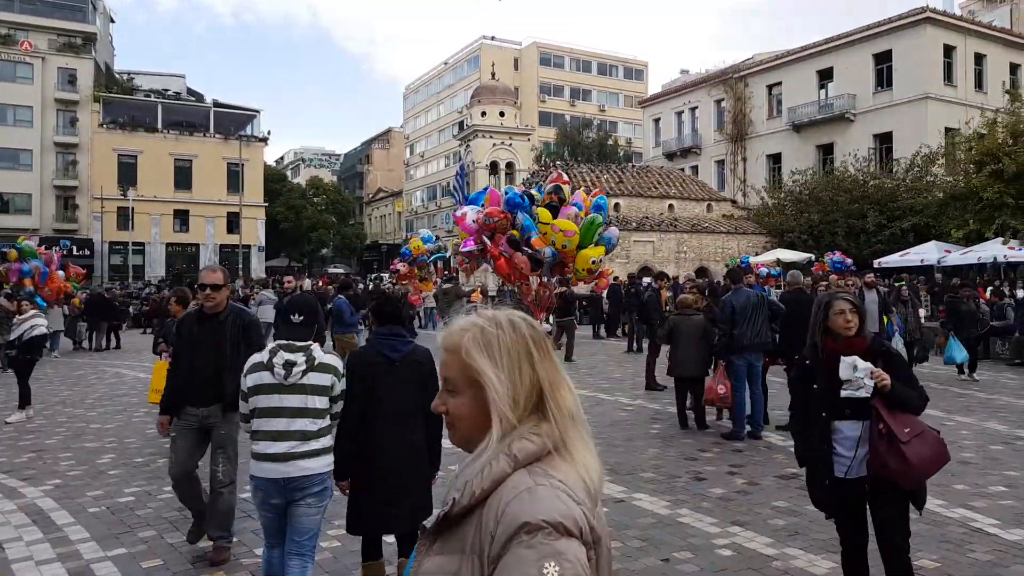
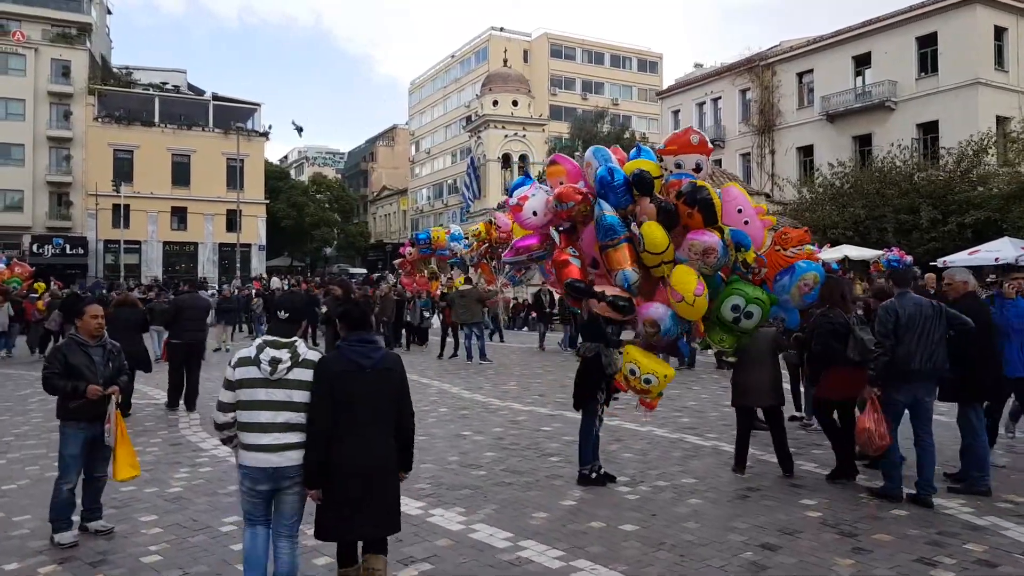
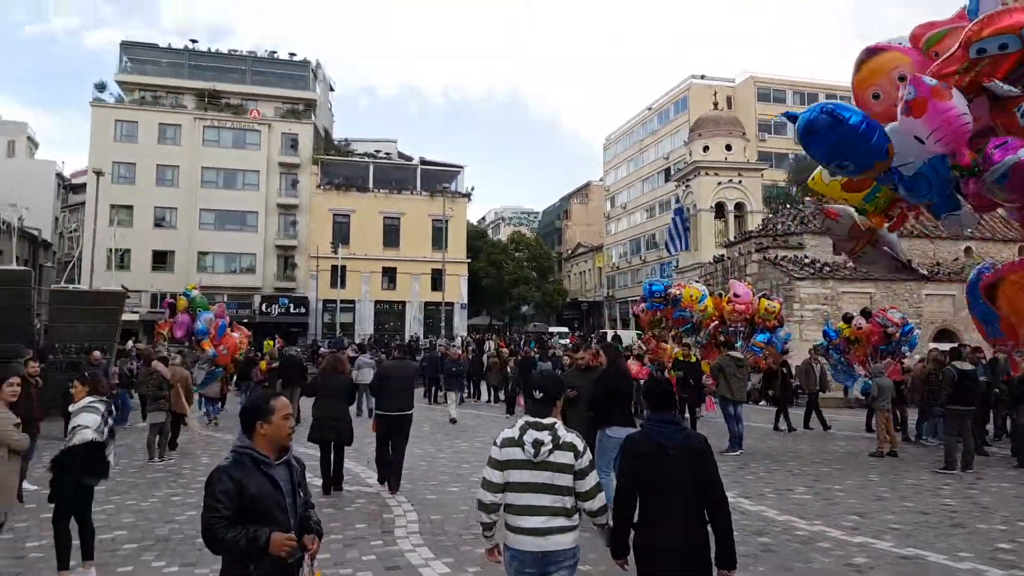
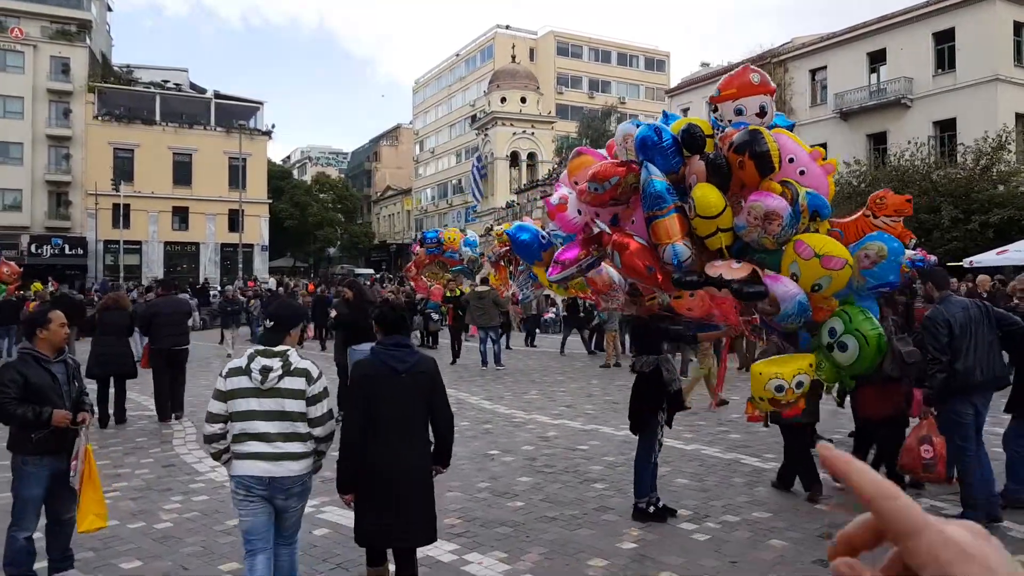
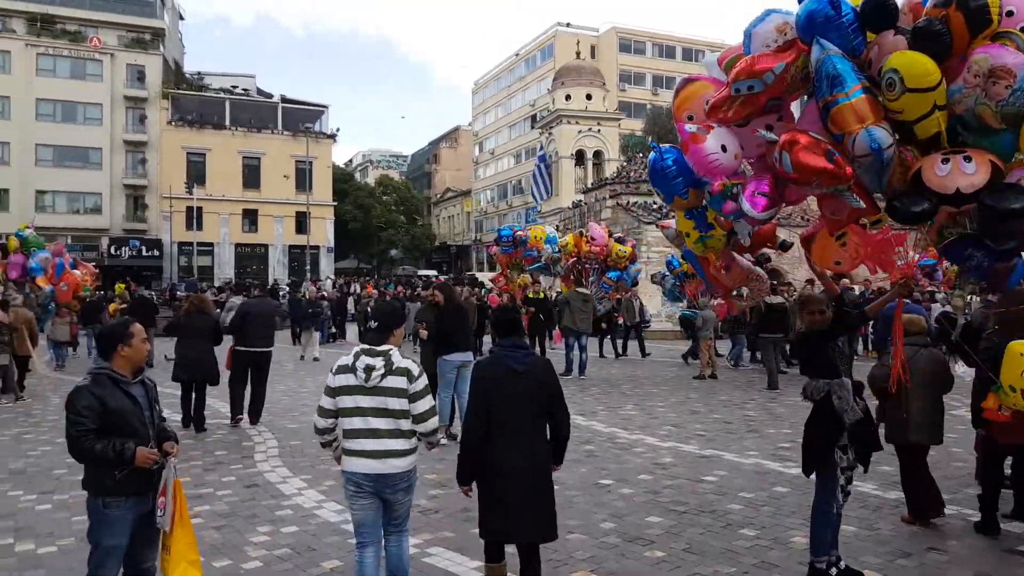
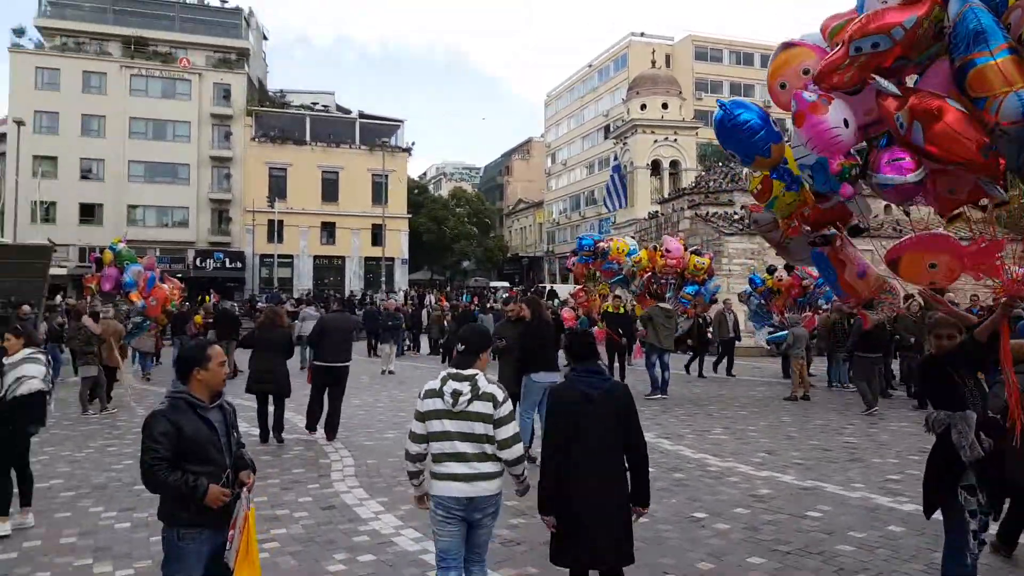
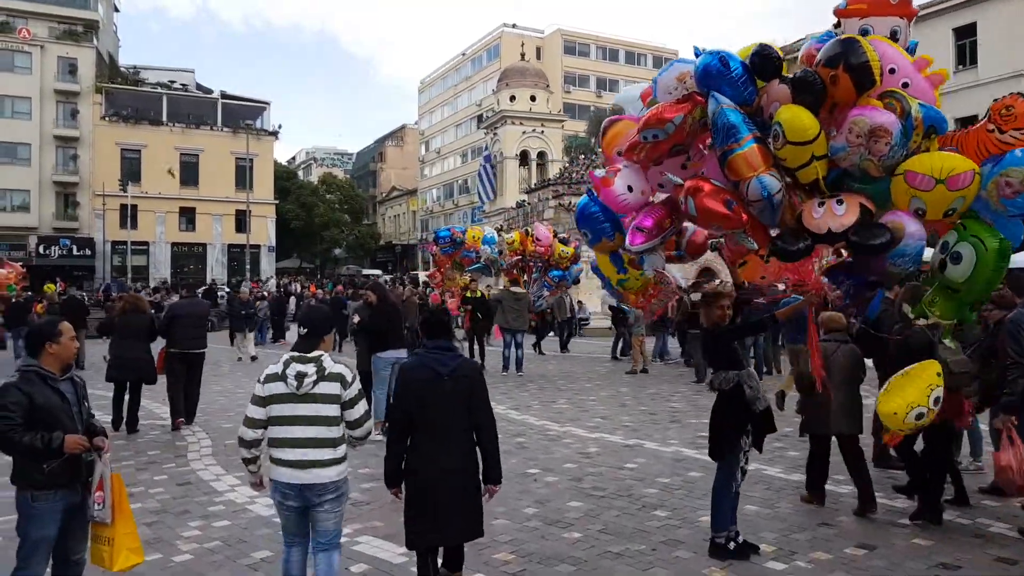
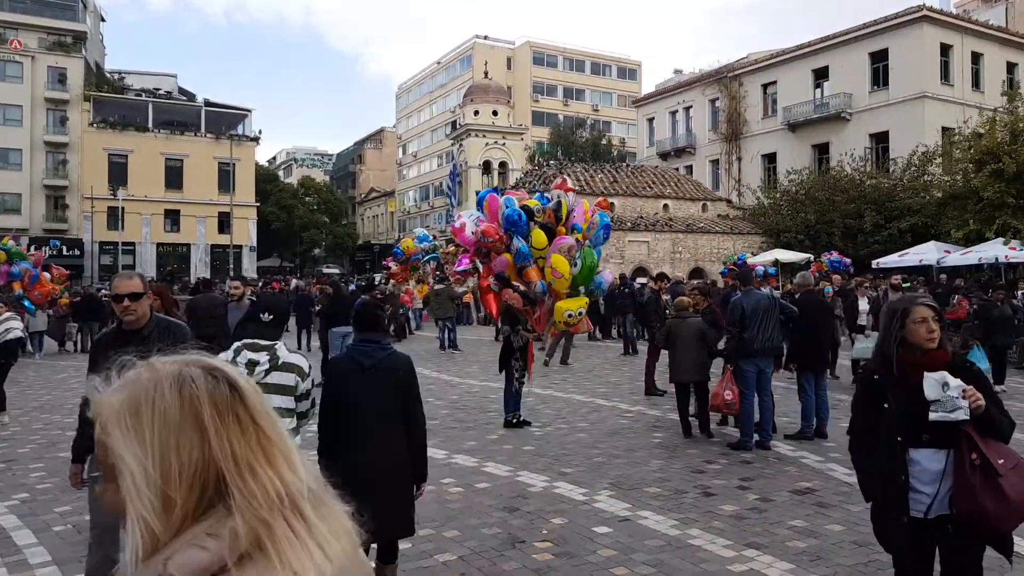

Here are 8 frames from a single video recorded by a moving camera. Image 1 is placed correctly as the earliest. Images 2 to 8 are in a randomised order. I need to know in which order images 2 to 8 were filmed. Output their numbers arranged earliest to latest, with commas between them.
8, 2, 4, 7, 5, 6, 3
